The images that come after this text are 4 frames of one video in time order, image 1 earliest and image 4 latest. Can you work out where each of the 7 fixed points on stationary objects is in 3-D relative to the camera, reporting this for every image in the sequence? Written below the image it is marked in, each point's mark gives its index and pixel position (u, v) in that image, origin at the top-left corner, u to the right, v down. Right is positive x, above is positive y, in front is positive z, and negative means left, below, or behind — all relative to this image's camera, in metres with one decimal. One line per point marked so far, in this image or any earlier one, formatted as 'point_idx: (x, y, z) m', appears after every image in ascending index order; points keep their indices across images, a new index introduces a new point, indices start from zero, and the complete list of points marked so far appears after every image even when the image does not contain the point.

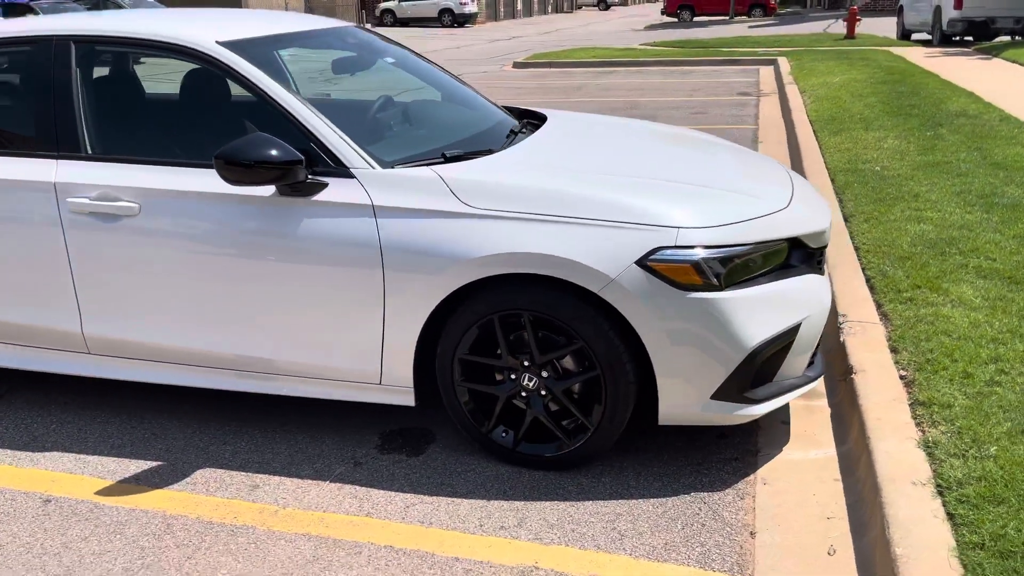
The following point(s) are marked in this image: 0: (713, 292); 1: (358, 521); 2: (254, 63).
0: (+0.7, 0.0, +2.9) m
1: (-0.5, -0.8, +2.9) m
2: (-1.1, +0.9, +3.3) m
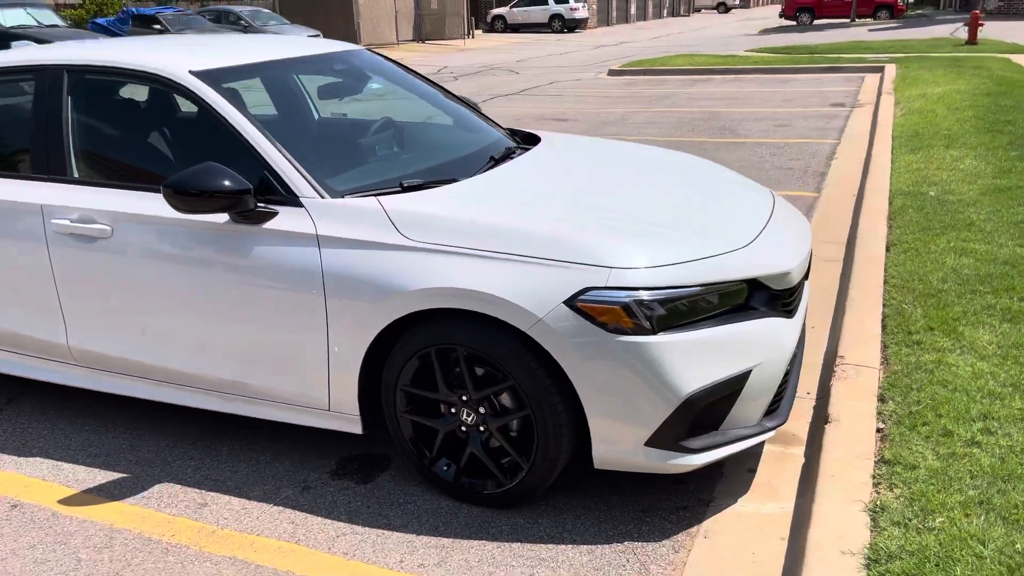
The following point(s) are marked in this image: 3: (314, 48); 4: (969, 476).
0: (+0.4, -0.2, +2.8) m
1: (-0.8, -0.9, +2.9) m
2: (-1.2, +0.8, +3.4) m
3: (-1.0, +1.2, +4.3) m
4: (+1.5, -0.6, +2.8) m
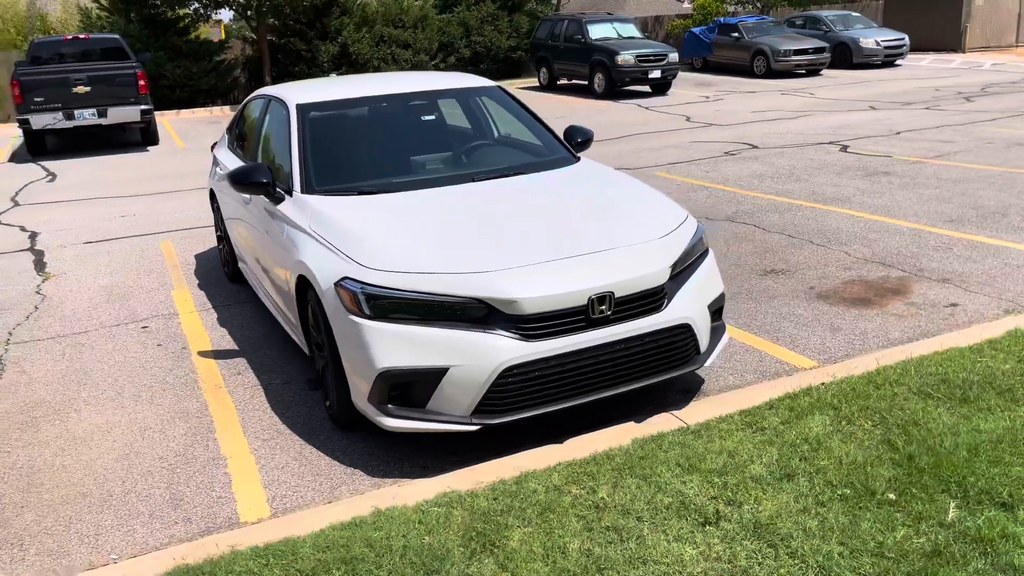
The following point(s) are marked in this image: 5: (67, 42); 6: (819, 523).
0: (-0.7, -0.1, +3.8) m
1: (-1.6, -0.7, +4.7) m
2: (-1.3, +1.0, +5.2) m
3: (-0.5, +1.4, +5.8) m
4: (+0.1, -0.8, +3.1) m
5: (-9.1, +5.0, +17.2) m
6: (+1.0, -0.8, +2.8) m
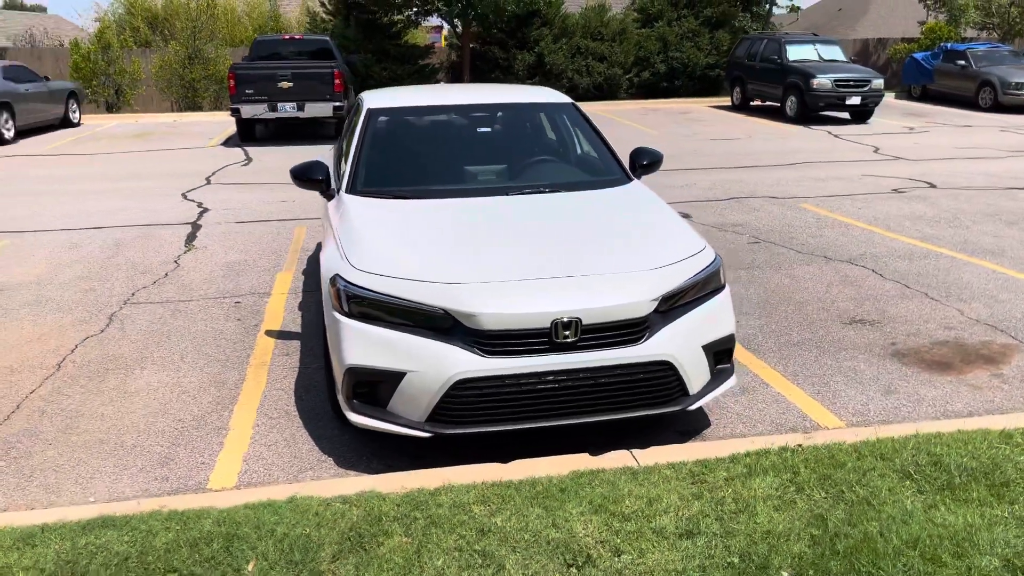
0: (-0.8, -0.1, +3.9) m
1: (-1.5, -0.6, +5.1) m
2: (-0.9, +1.1, +5.5) m
3: (0.0, +1.3, +5.8) m
4: (-0.3, -0.8, +3.1) m
5: (-5.2, +5.6, +19.0) m
6: (+0.5, -0.9, +2.6) m
